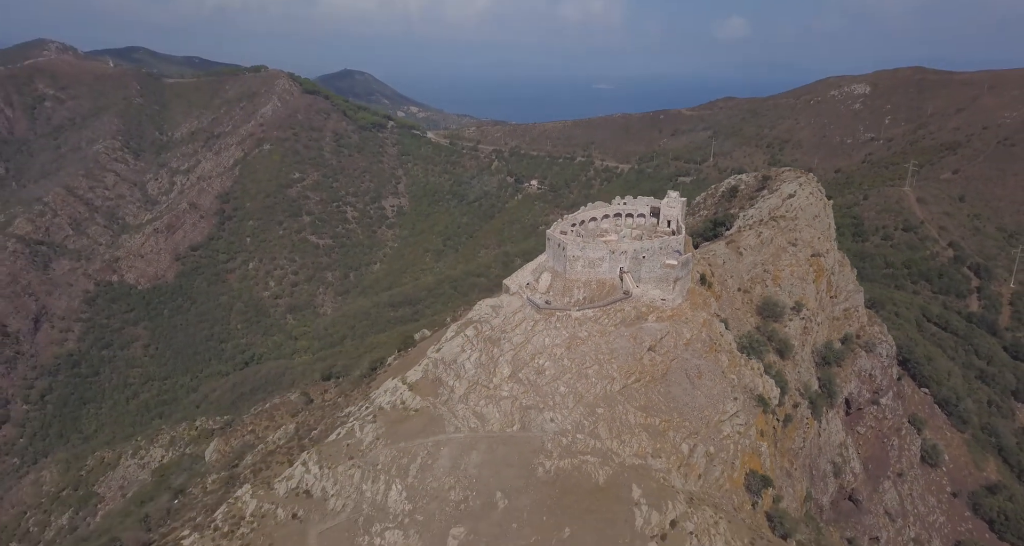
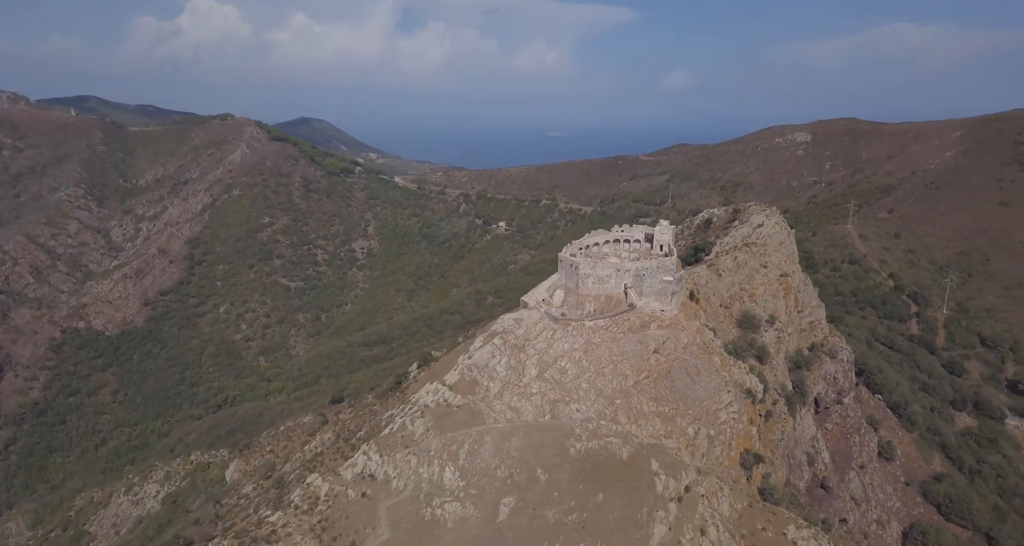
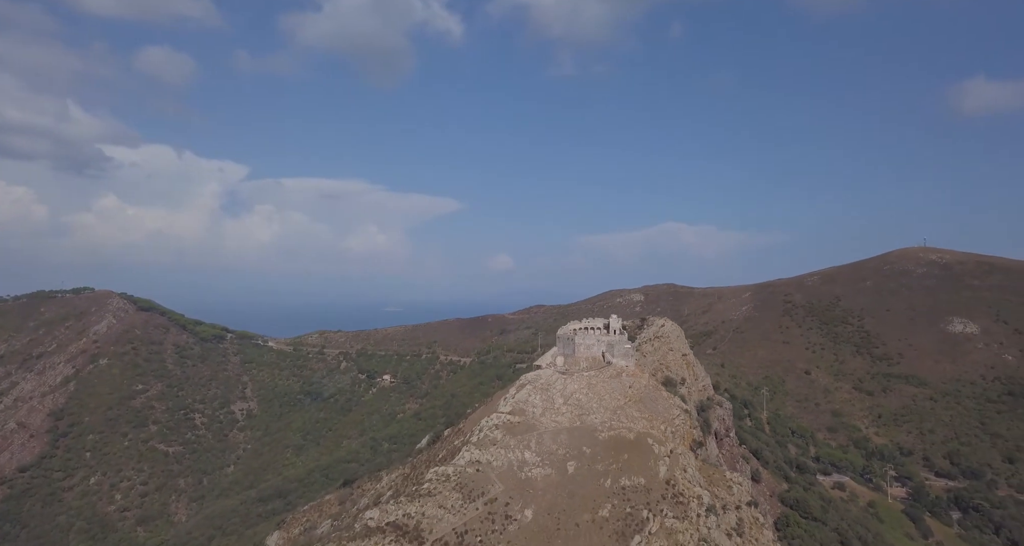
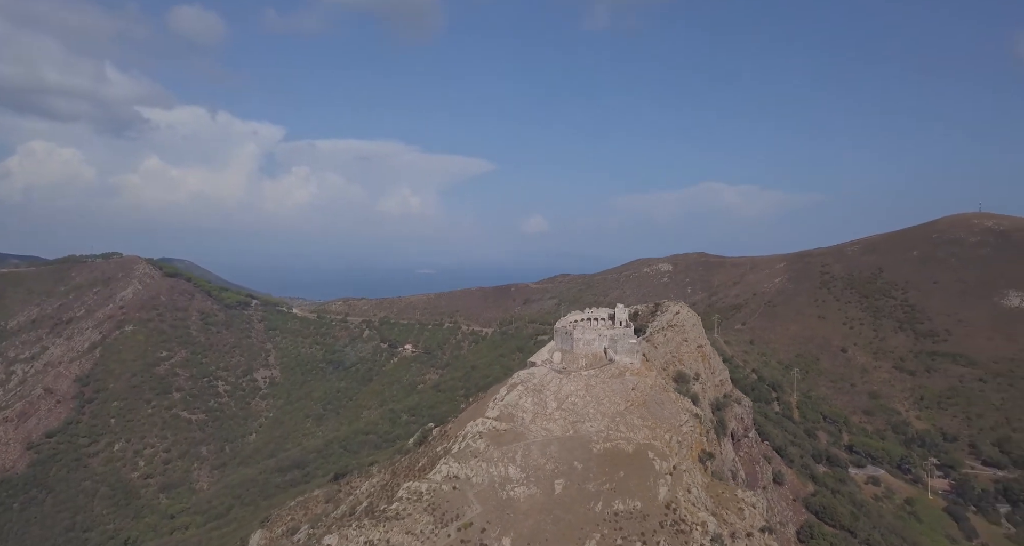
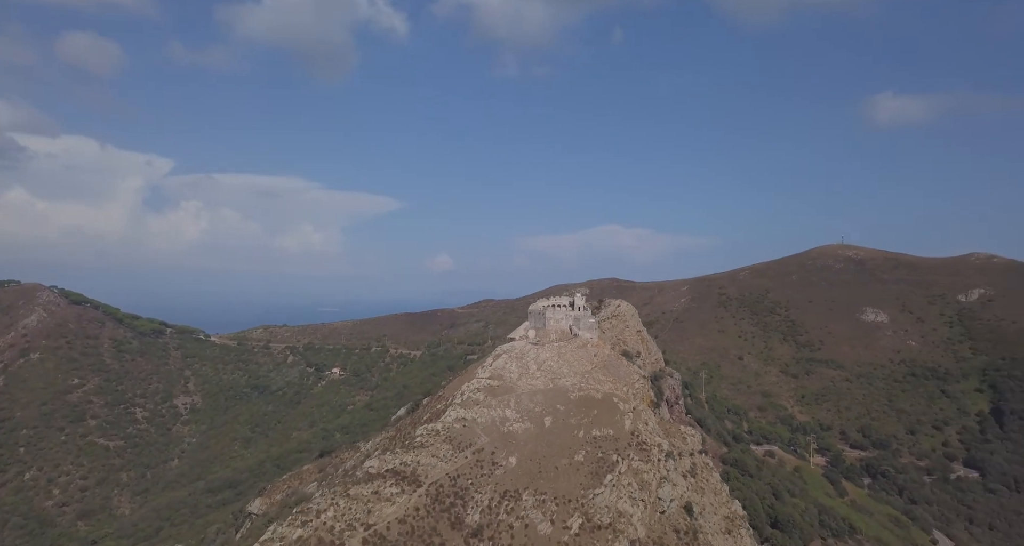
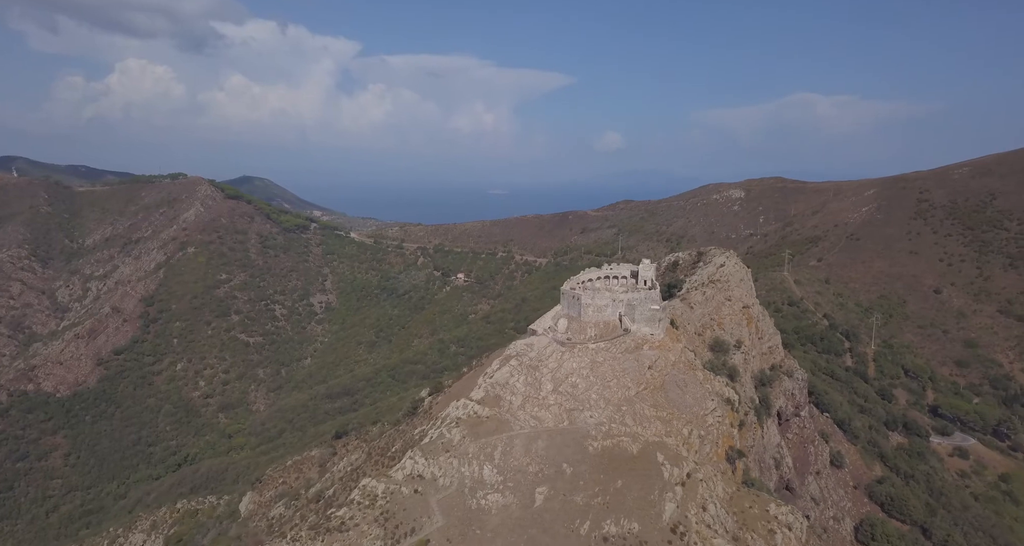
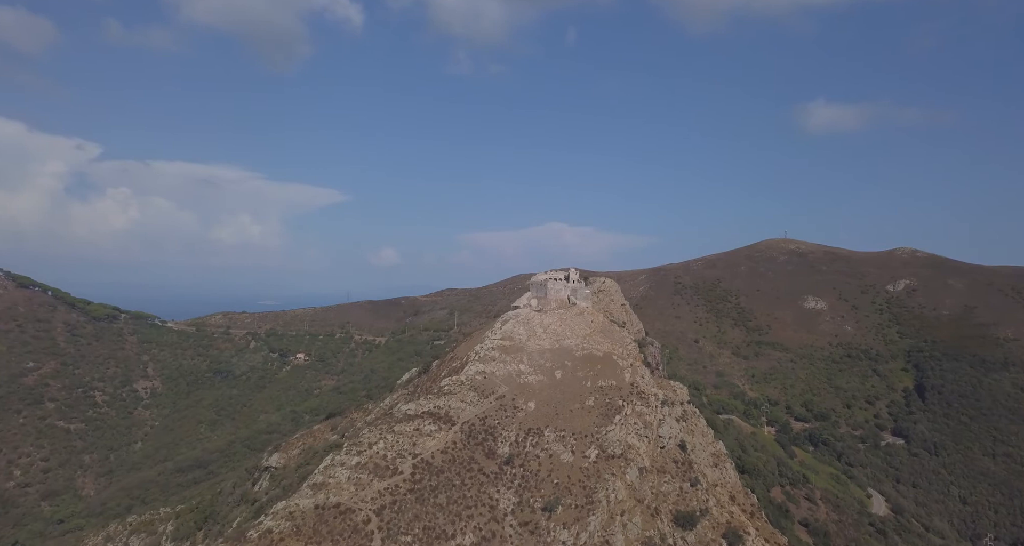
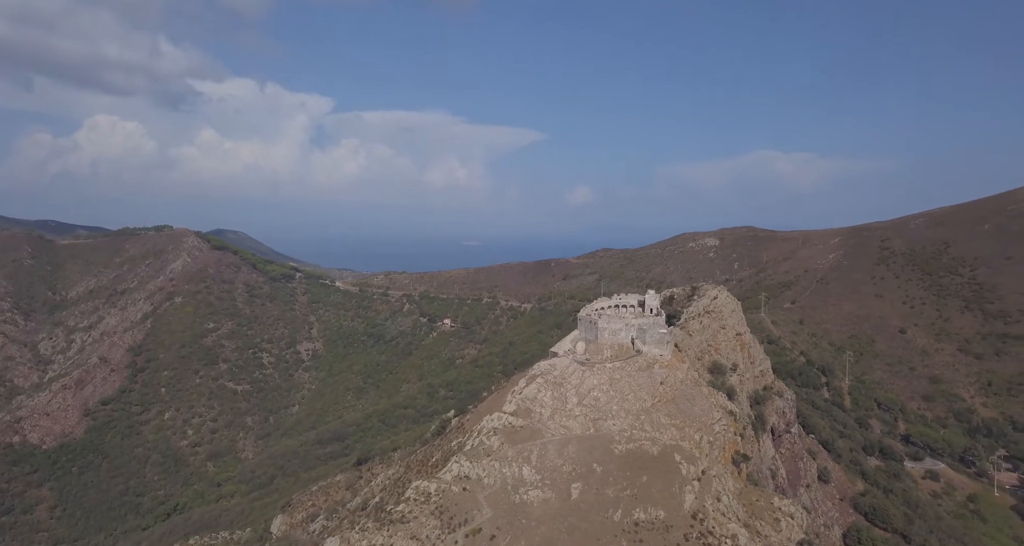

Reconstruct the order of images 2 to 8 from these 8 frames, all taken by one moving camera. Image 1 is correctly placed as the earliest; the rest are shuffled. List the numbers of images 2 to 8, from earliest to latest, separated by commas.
2, 6, 8, 4, 3, 5, 7
